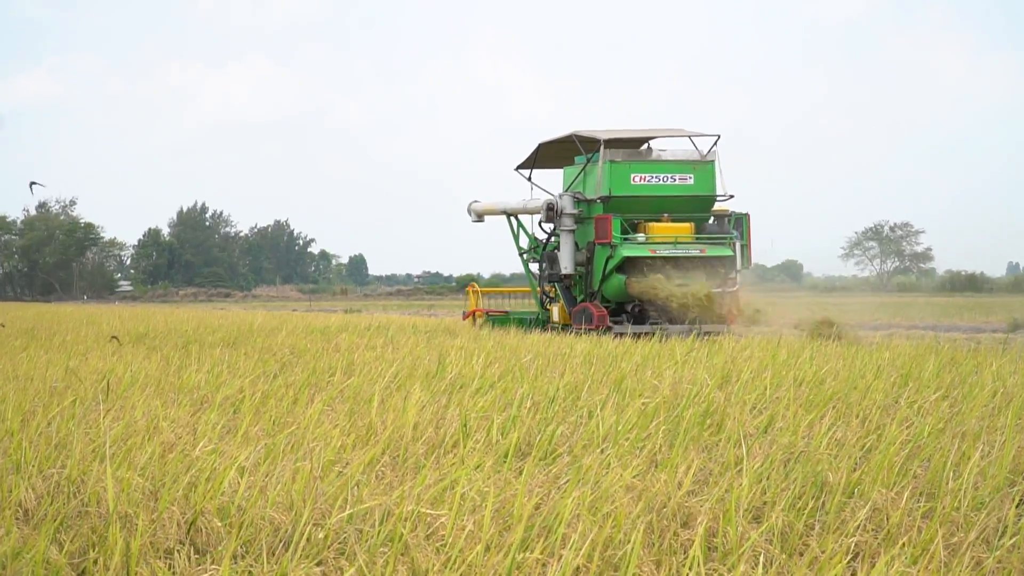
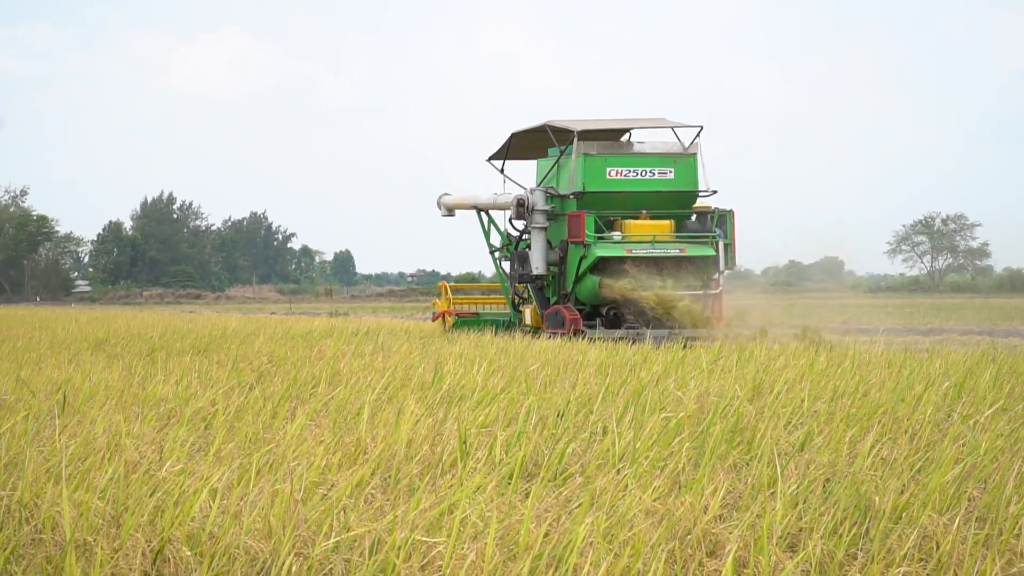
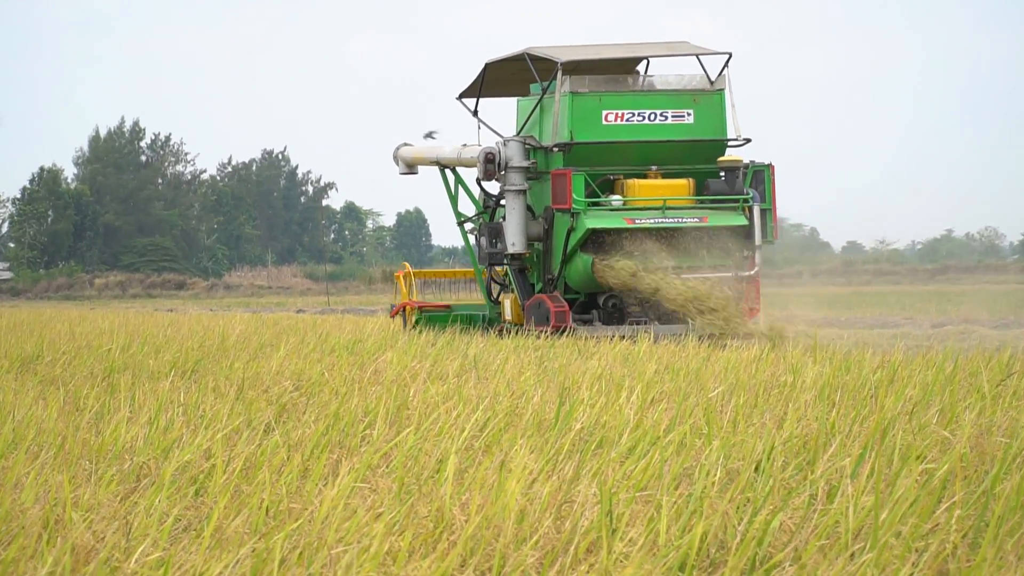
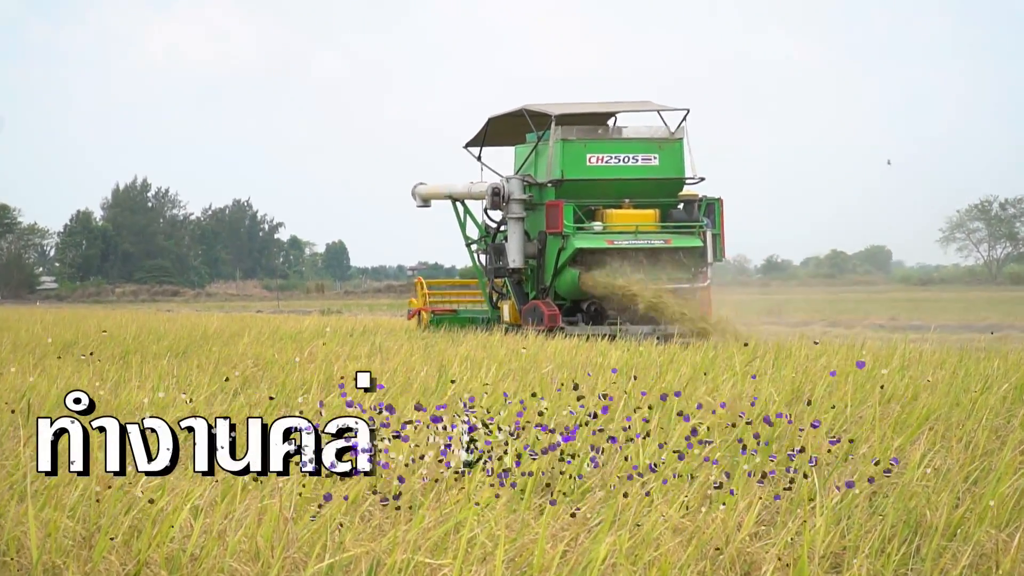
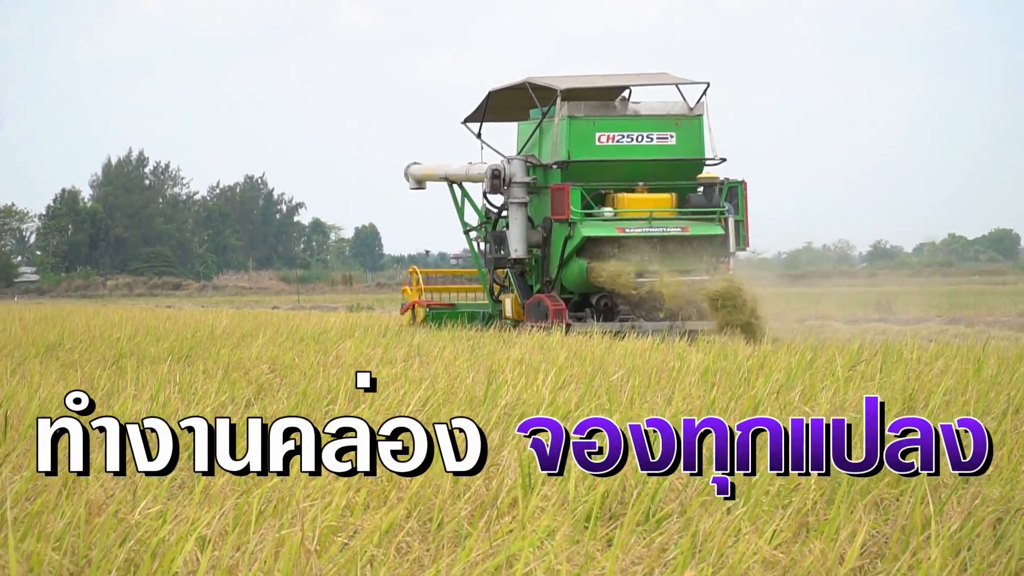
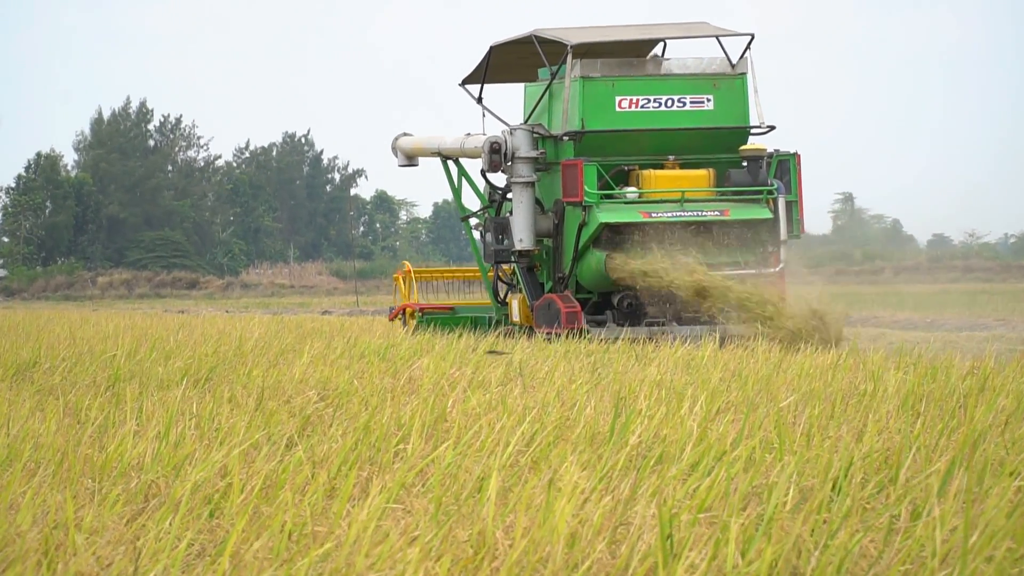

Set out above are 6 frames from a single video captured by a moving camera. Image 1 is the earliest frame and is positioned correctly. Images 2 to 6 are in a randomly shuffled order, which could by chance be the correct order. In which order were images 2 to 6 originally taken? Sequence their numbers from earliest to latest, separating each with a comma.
2, 4, 5, 3, 6
